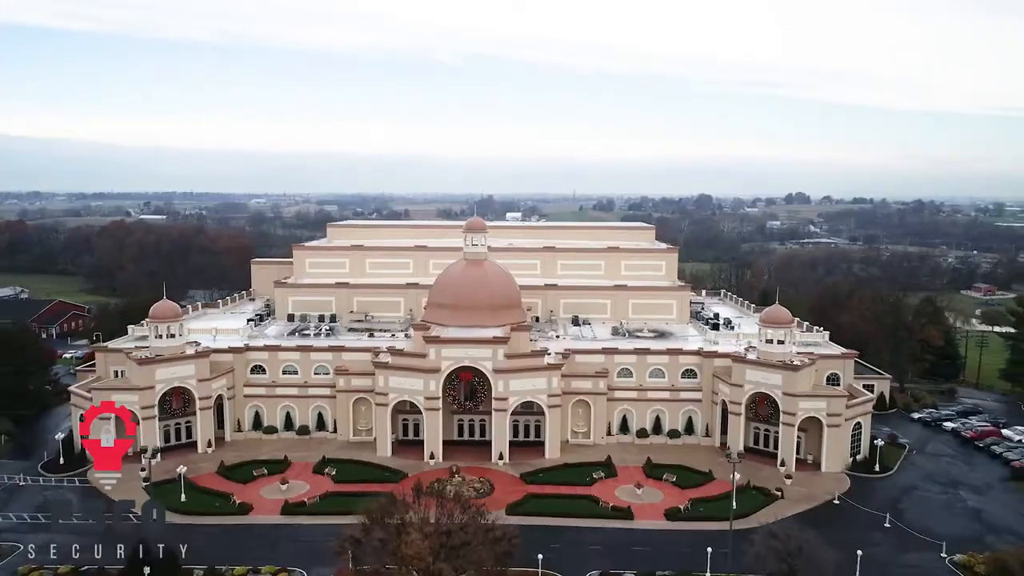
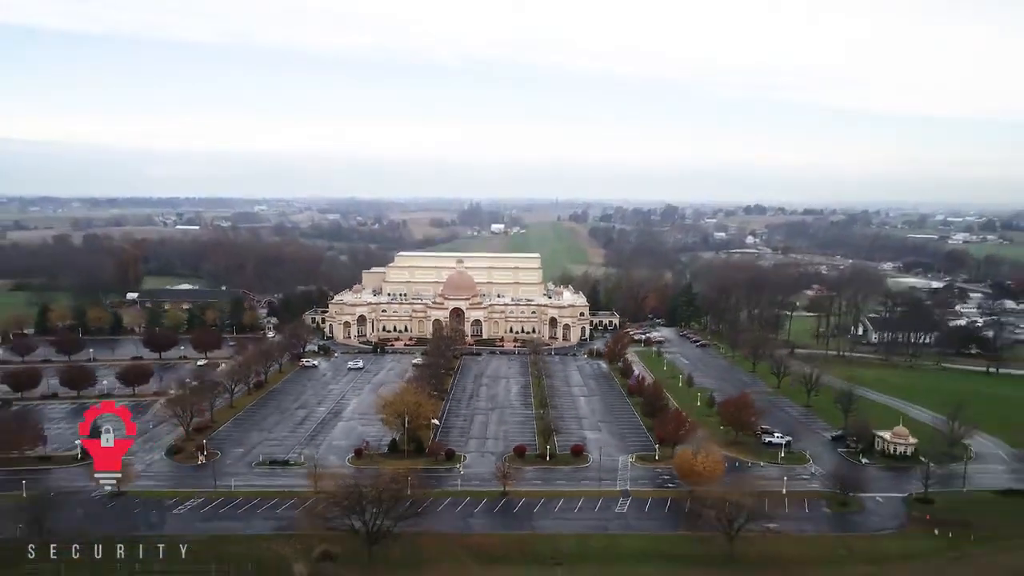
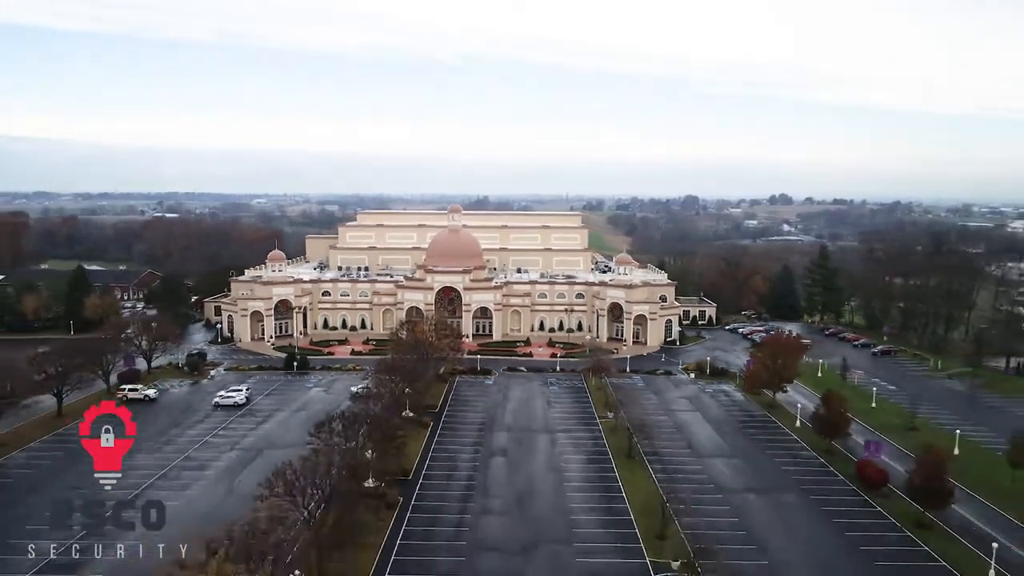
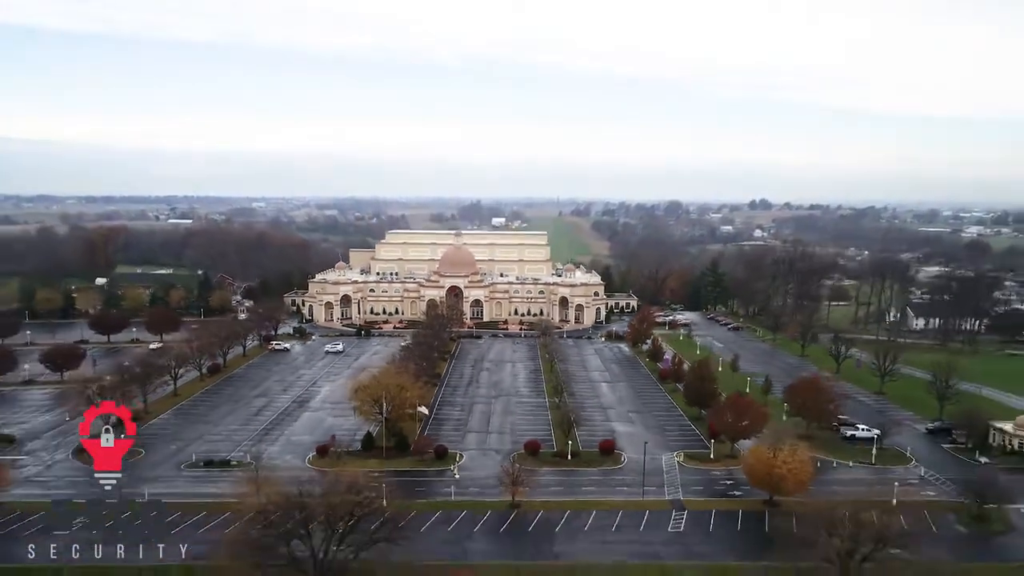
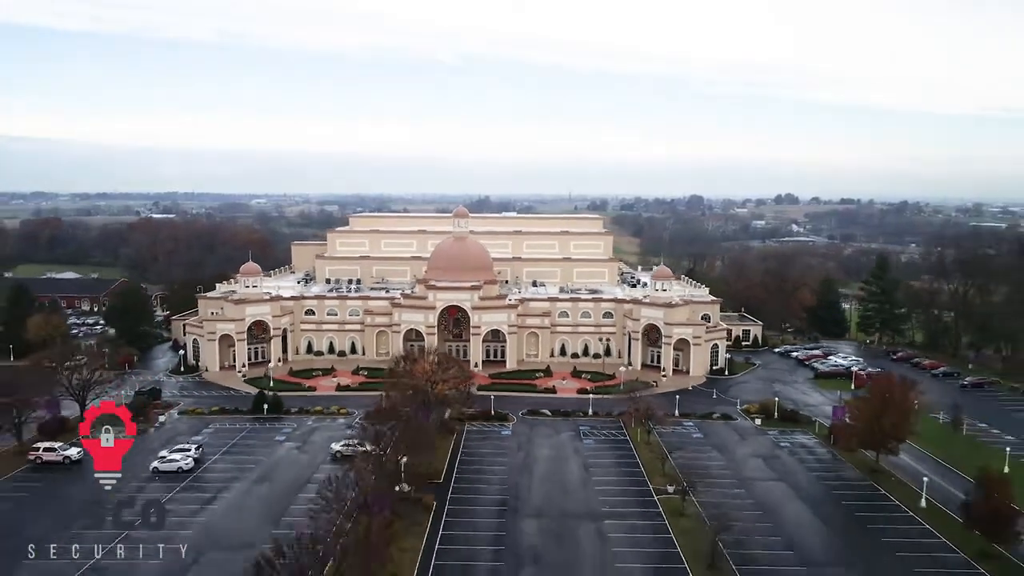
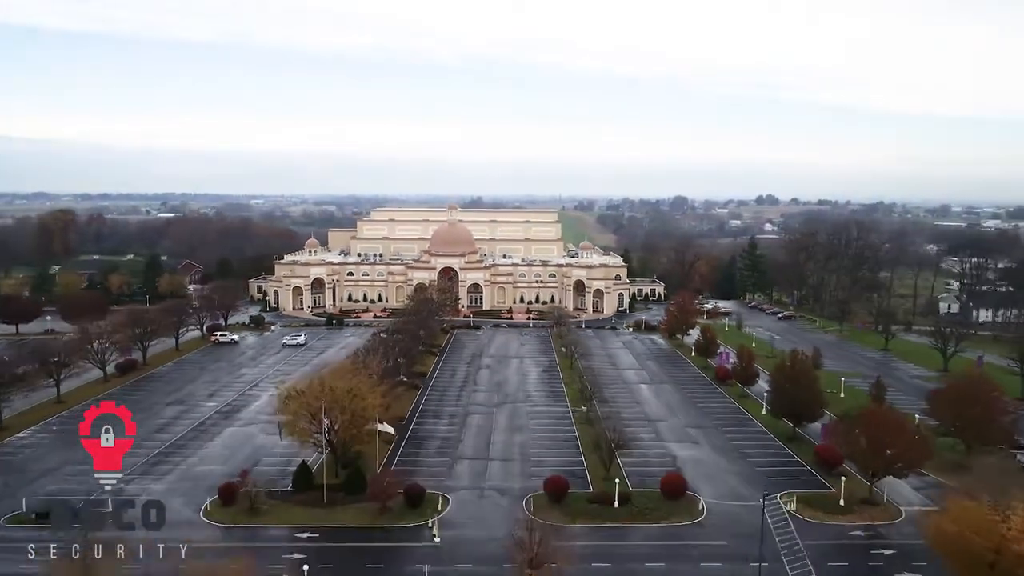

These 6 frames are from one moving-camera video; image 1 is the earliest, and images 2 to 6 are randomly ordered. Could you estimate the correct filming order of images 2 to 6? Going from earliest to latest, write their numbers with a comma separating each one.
5, 3, 6, 4, 2
